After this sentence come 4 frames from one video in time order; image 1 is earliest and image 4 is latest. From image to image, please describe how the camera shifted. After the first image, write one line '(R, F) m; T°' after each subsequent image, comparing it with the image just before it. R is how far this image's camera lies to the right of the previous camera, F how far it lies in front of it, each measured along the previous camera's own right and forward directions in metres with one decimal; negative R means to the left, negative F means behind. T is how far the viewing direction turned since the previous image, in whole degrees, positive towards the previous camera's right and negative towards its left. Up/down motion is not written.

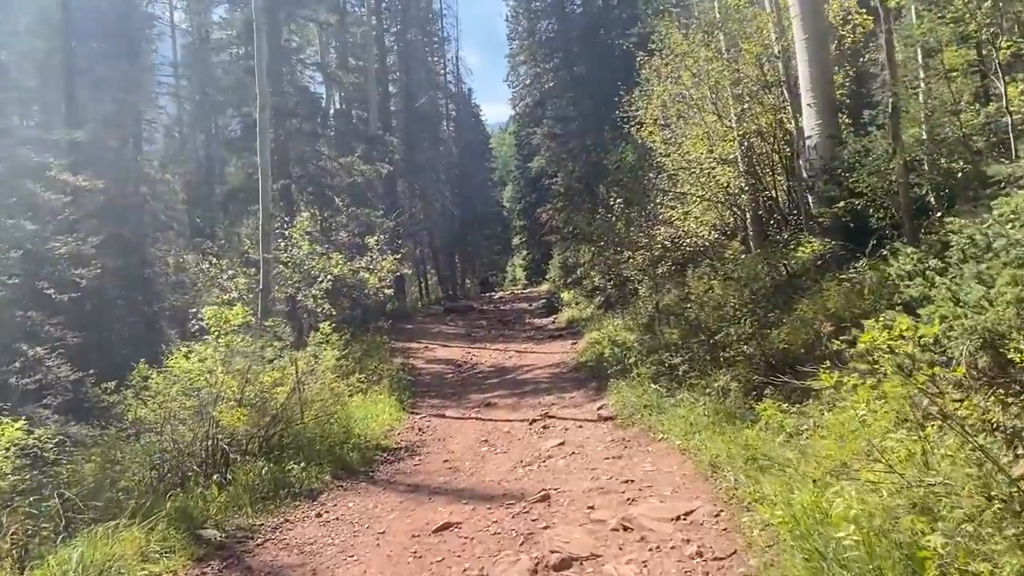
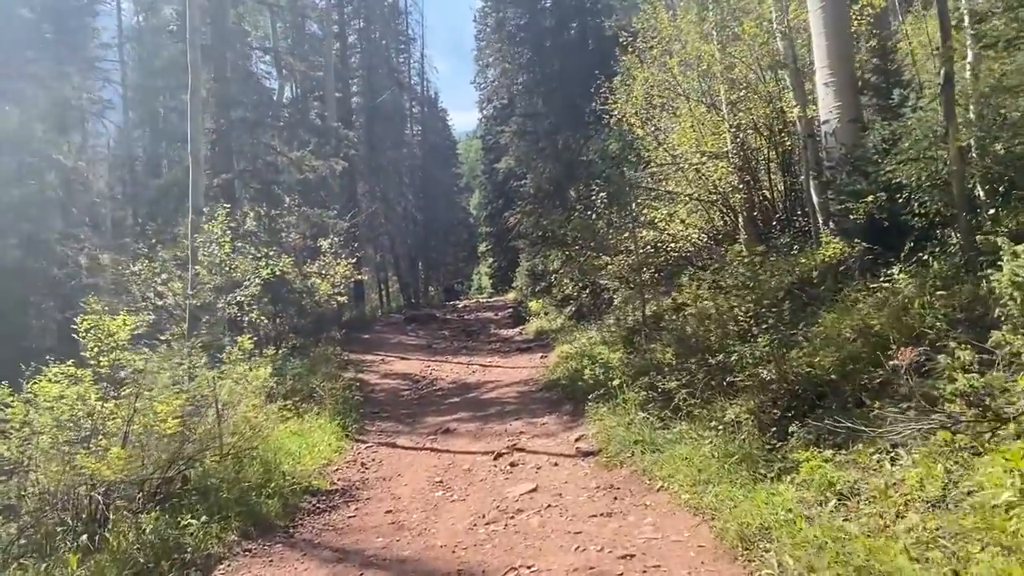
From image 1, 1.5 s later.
(0.0, +1.6) m; +2°
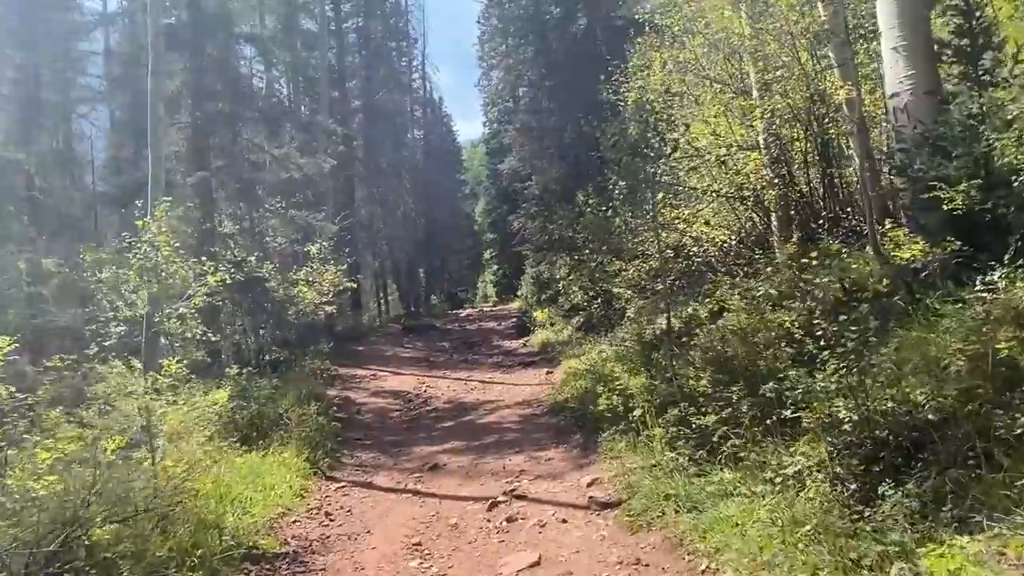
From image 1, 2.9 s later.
(+0.1, +1.6) m; 0°
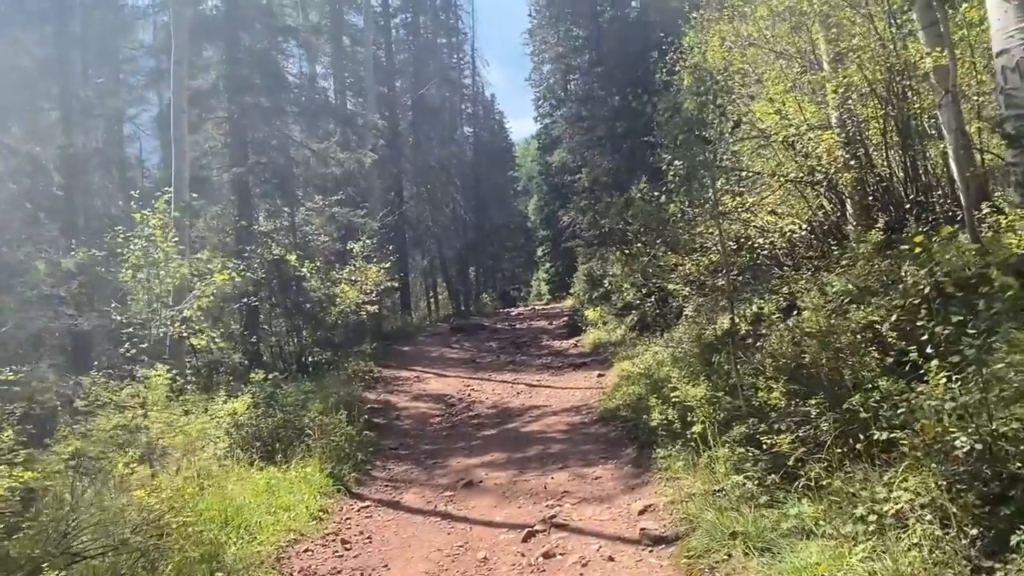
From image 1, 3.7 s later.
(+0.1, +0.9) m; -4°
